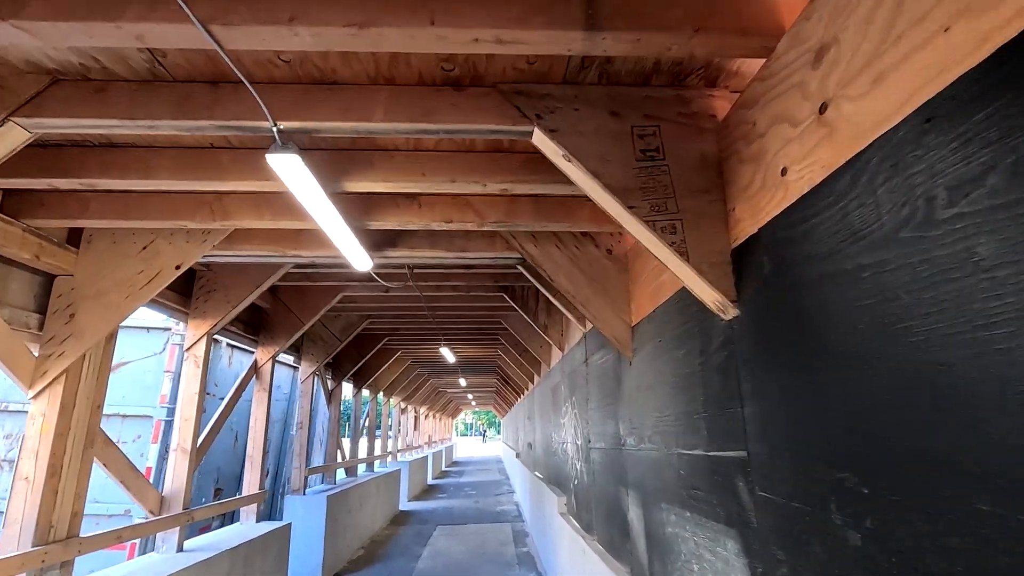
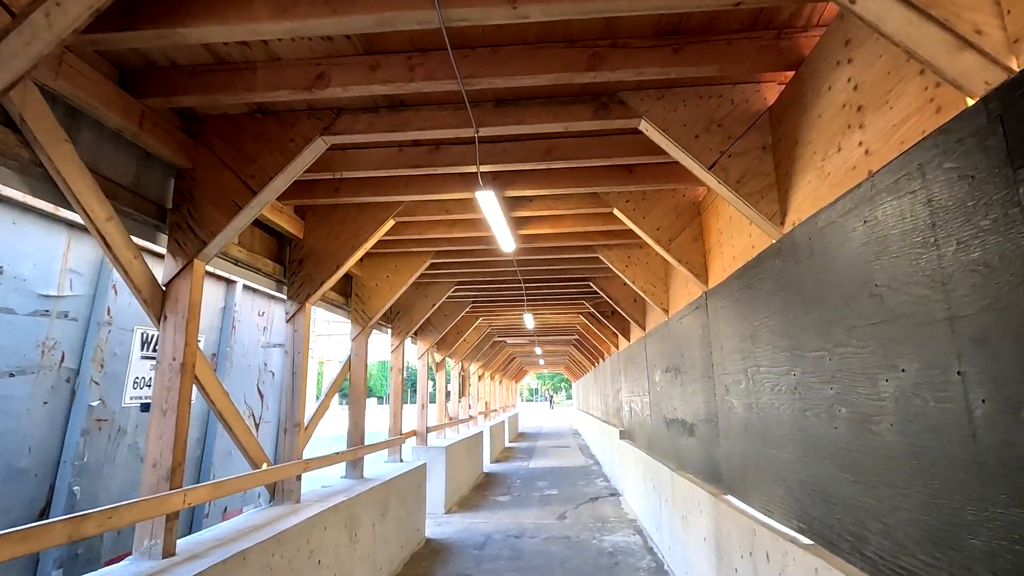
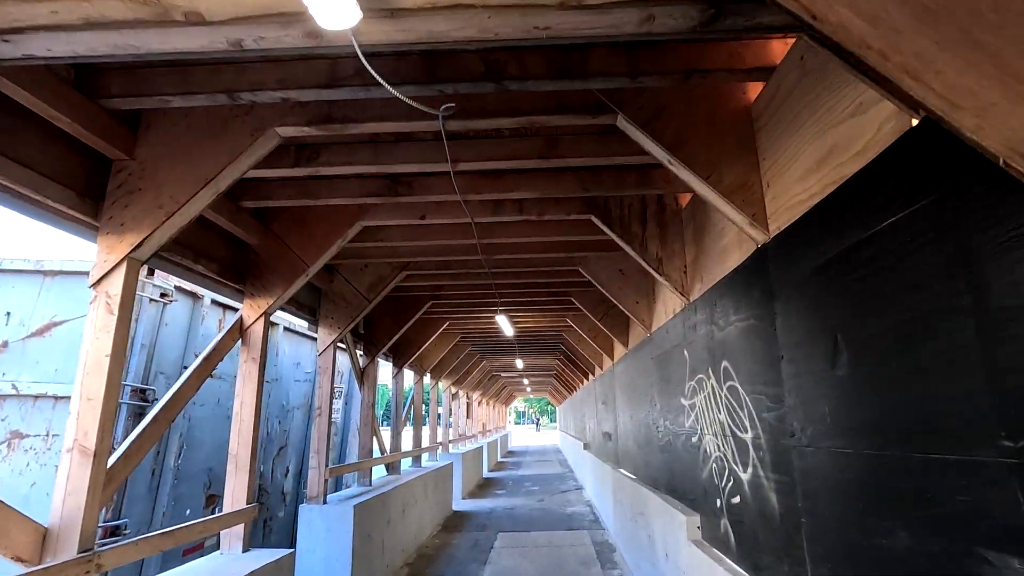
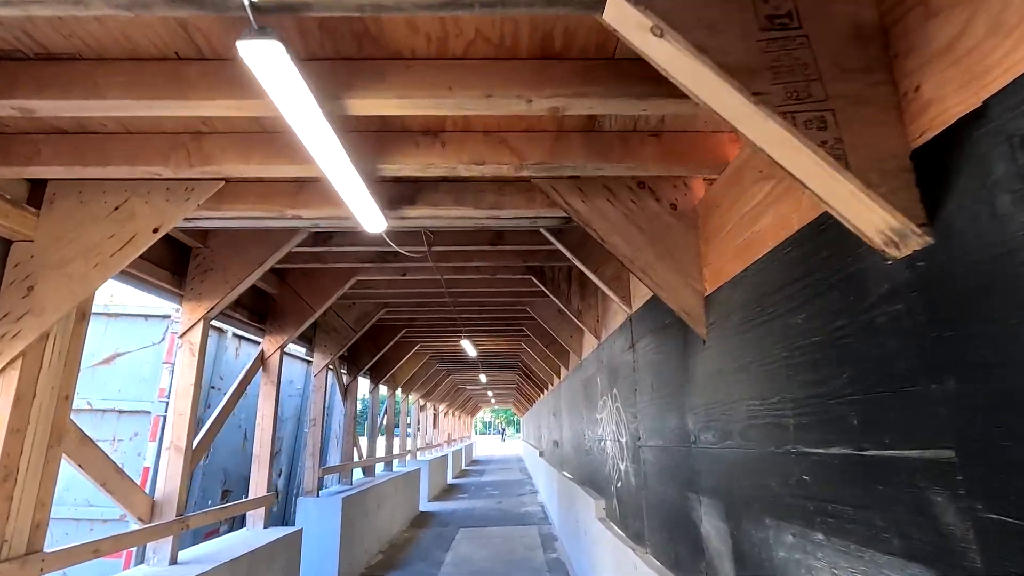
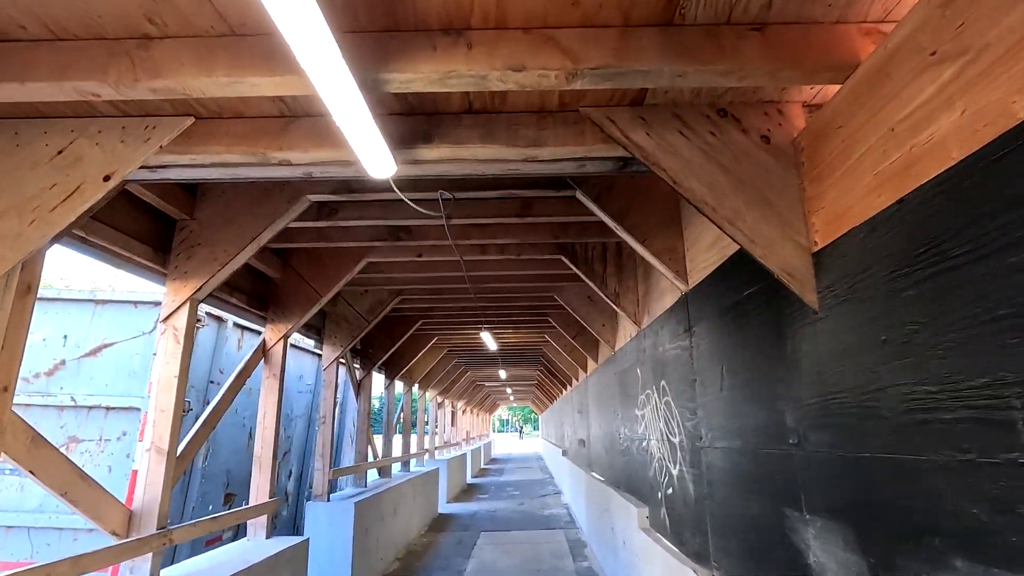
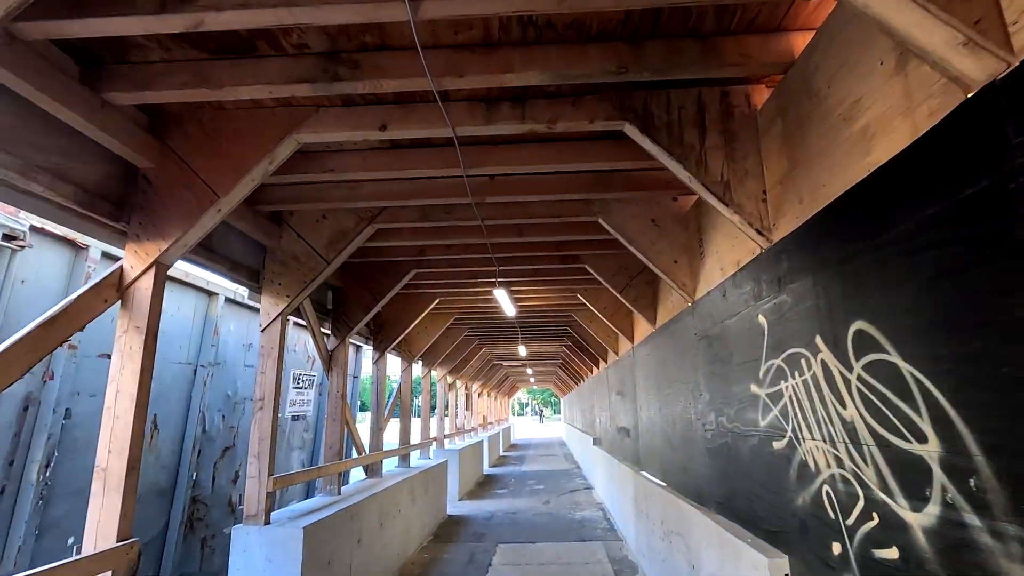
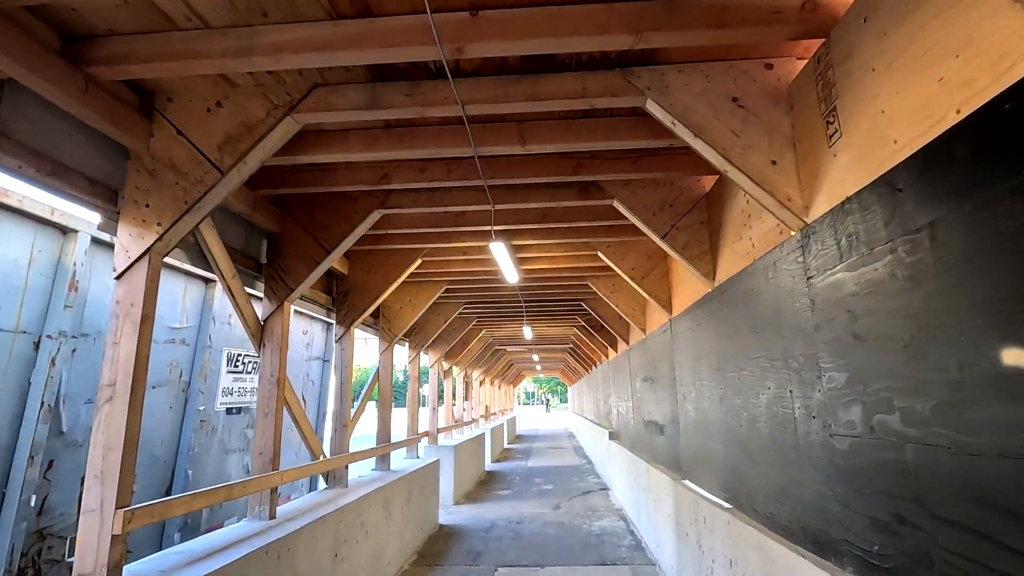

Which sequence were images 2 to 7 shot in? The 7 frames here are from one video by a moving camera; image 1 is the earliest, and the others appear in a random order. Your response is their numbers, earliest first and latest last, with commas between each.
4, 5, 3, 6, 7, 2
